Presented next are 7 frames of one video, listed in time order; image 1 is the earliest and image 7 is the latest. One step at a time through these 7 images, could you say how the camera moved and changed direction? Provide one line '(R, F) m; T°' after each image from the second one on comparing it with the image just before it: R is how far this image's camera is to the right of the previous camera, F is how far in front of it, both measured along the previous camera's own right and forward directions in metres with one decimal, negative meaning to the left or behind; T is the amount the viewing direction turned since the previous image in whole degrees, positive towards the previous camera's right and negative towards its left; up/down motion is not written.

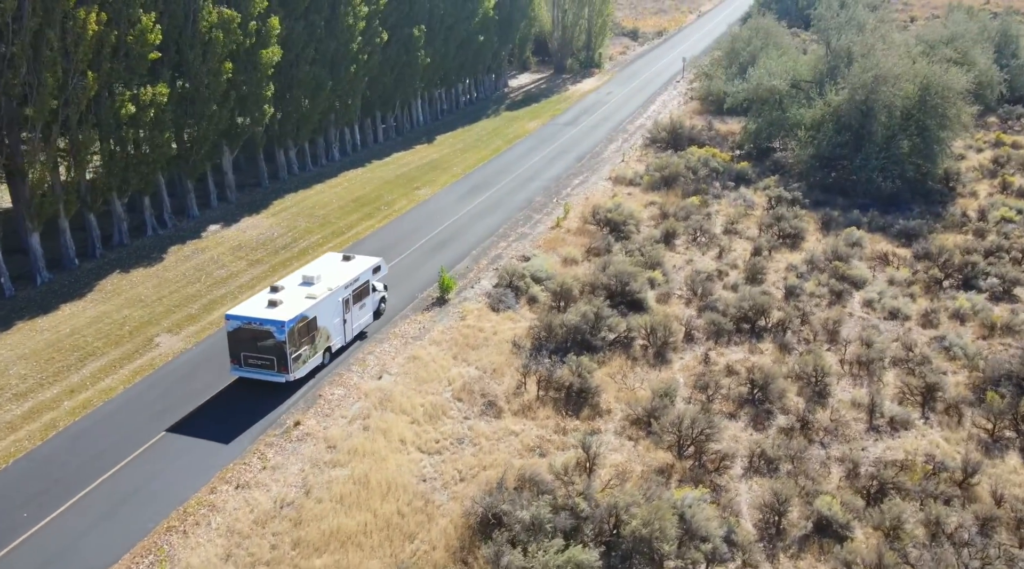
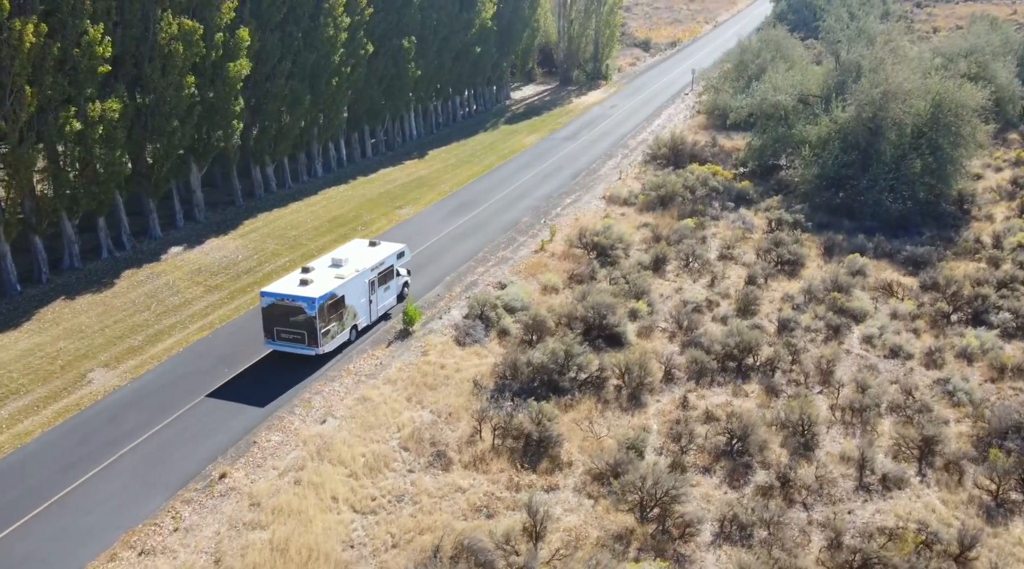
(+1.5, +1.8) m; -1°
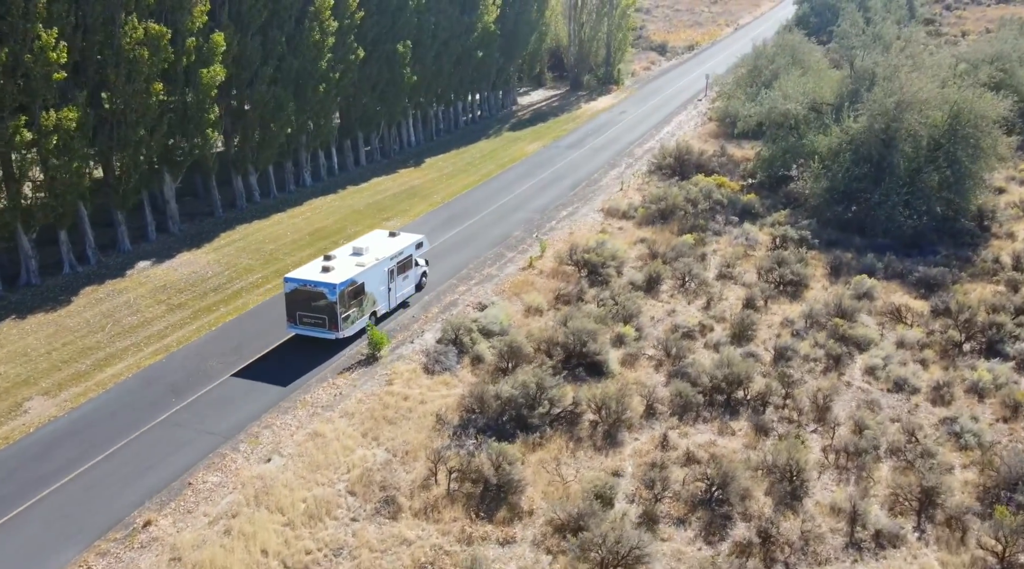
(+1.3, +1.6) m; -1°
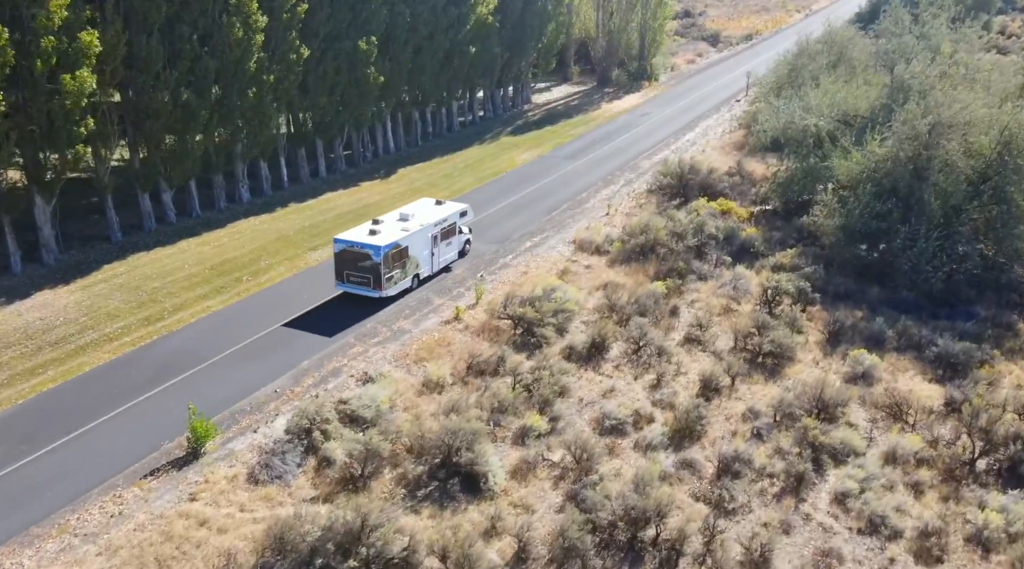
(+4.5, +5.6) m; -5°
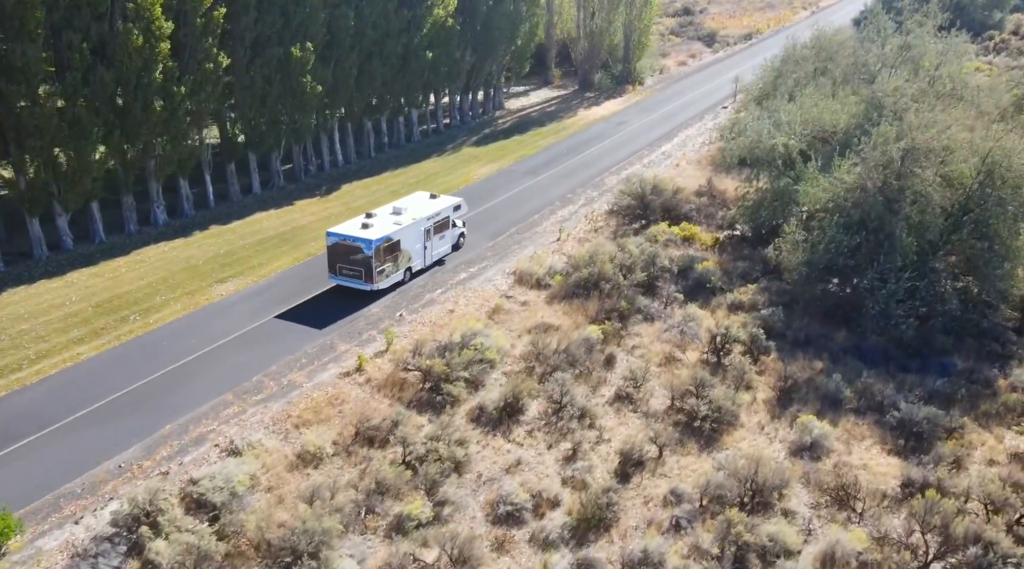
(+2.7, +3.1) m; -1°
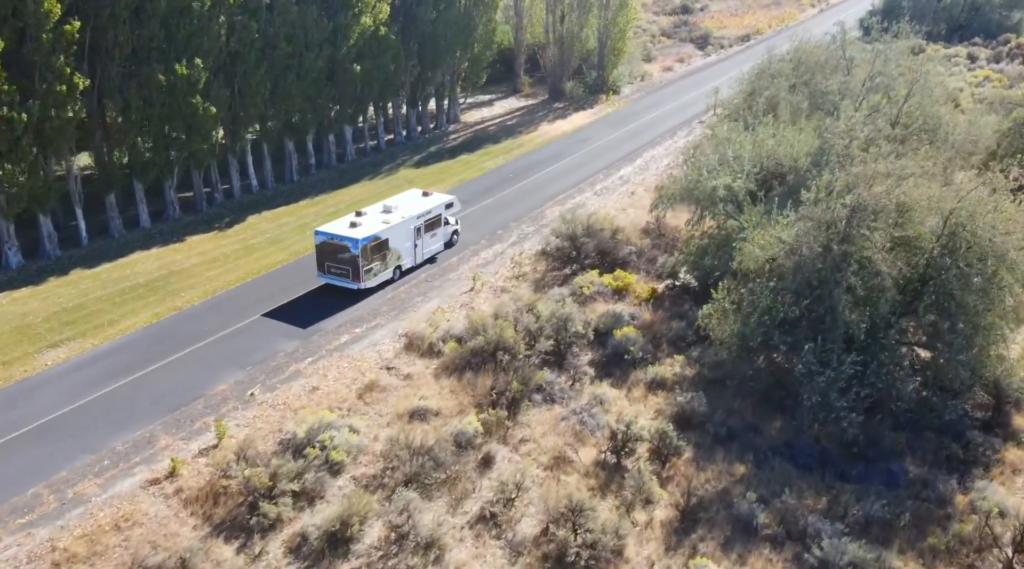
(+3.7, +4.3) m; -1°
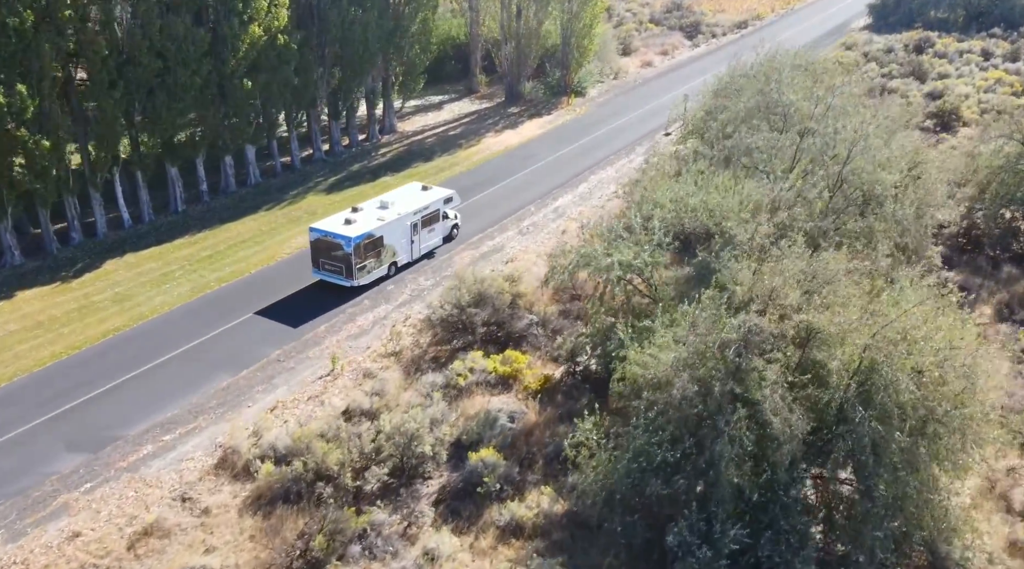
(+4.3, +5.0) m; -1°
